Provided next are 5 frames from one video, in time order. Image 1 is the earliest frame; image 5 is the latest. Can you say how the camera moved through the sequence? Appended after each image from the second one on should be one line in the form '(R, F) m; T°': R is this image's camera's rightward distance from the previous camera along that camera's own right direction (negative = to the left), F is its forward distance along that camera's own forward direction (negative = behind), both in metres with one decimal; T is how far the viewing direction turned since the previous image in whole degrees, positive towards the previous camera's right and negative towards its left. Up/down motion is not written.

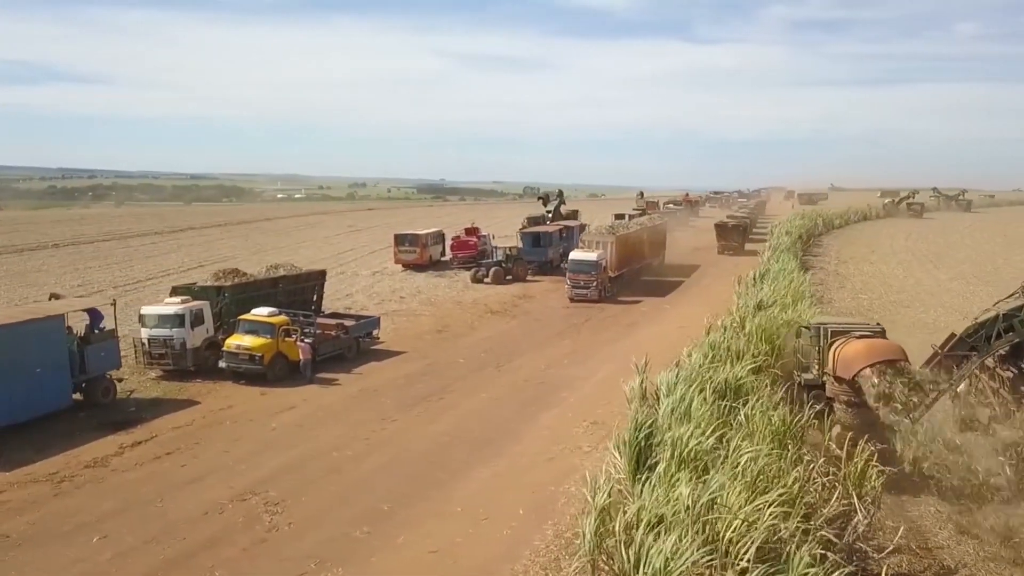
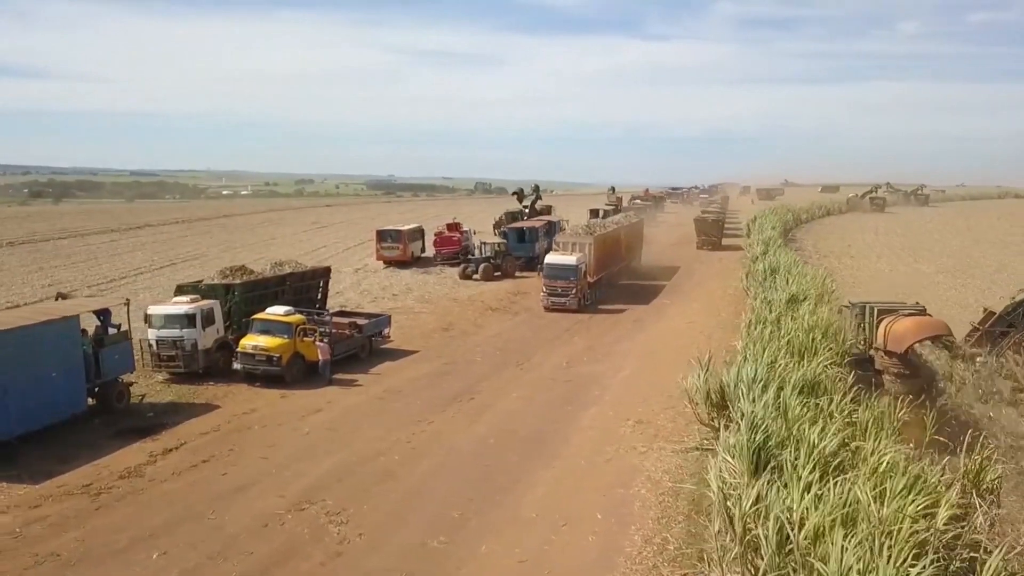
(-1.6, +0.5) m; +2°
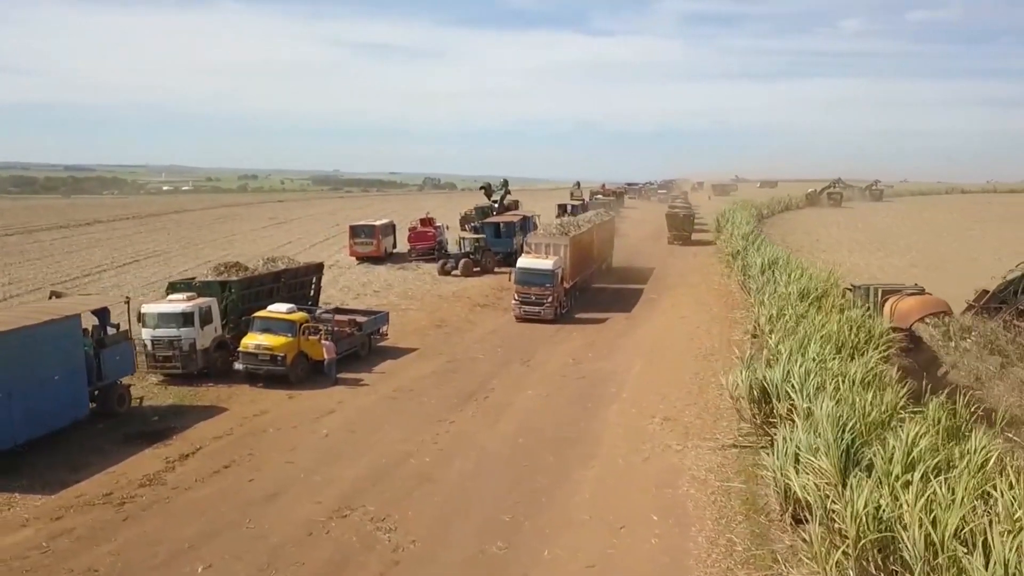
(-1.3, +0.4) m; +3°
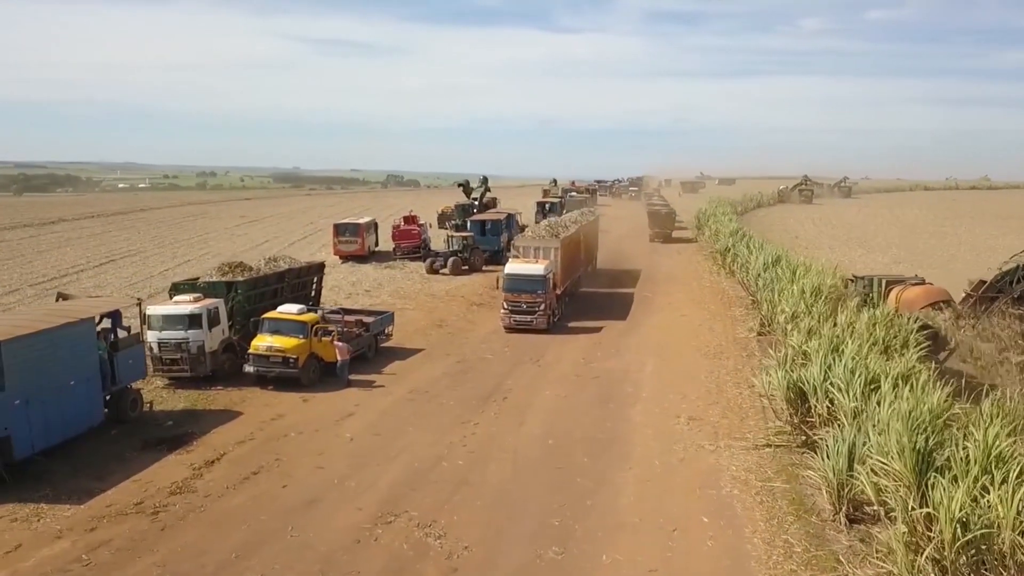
(-1.0, +0.2) m; +2°
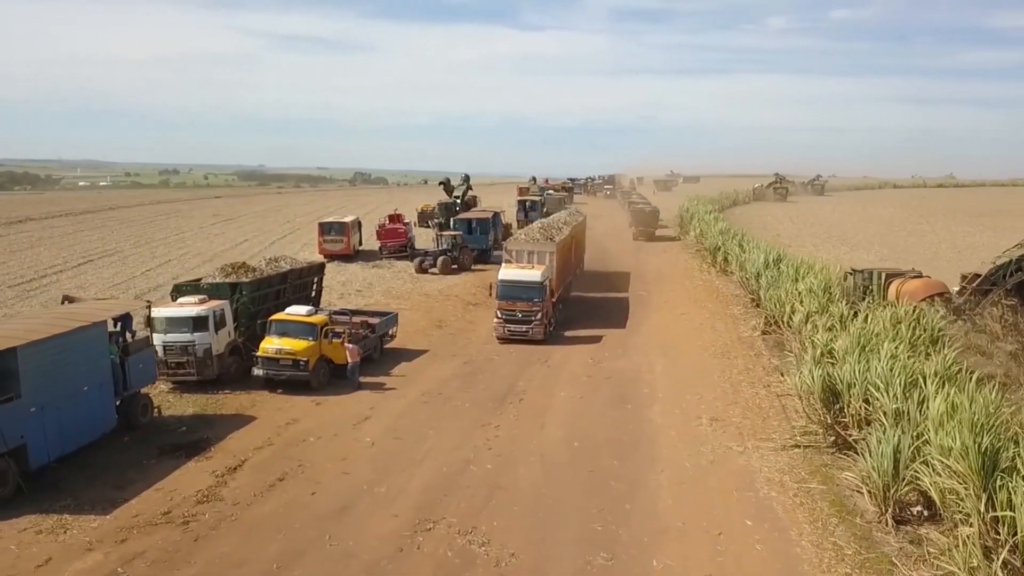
(-0.9, +0.2) m; +2°
